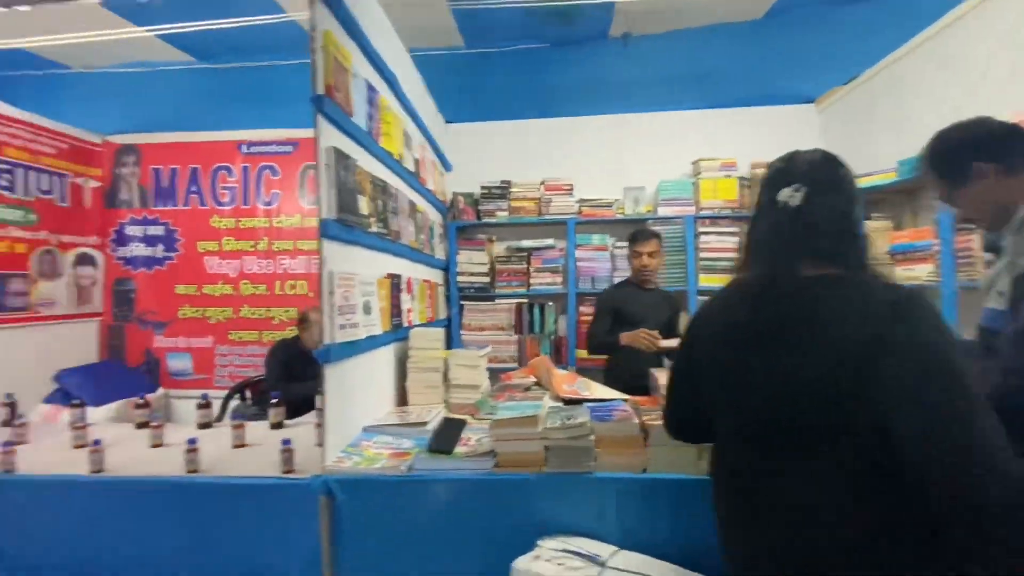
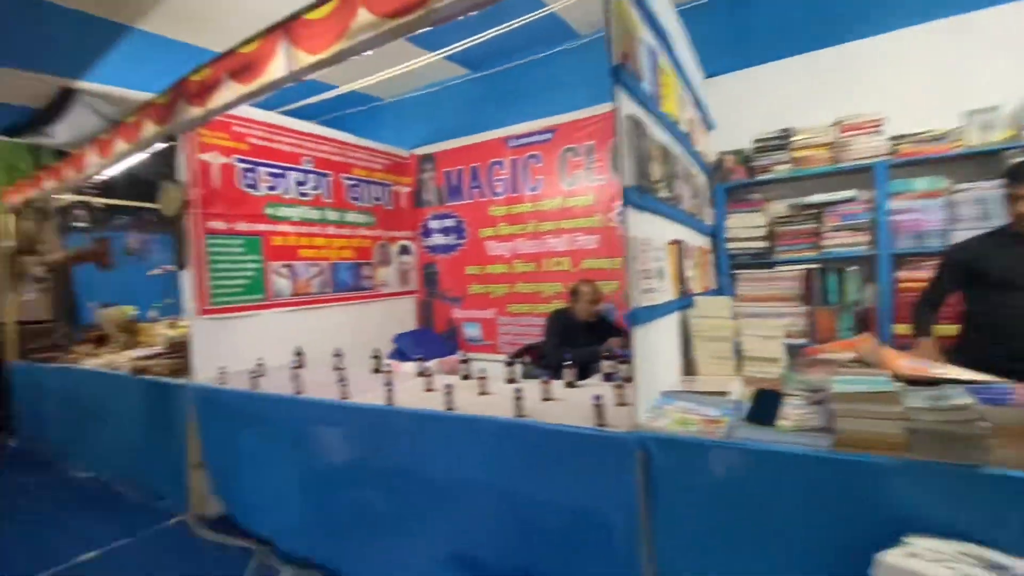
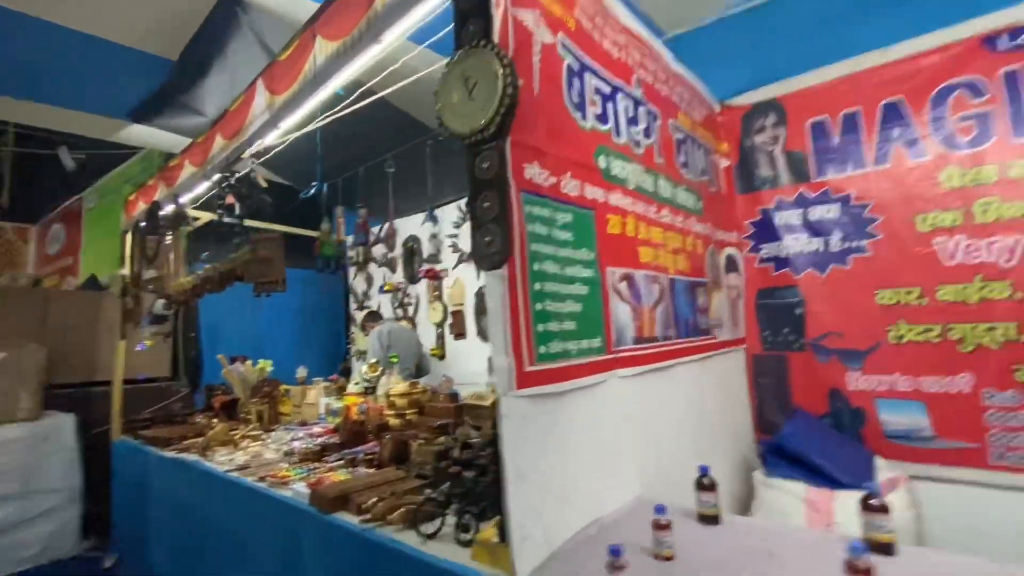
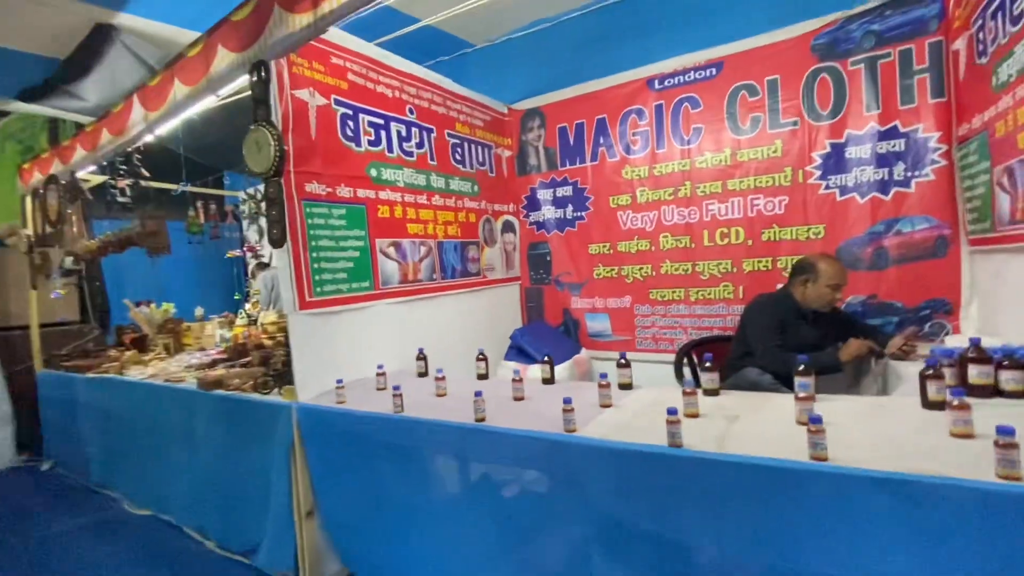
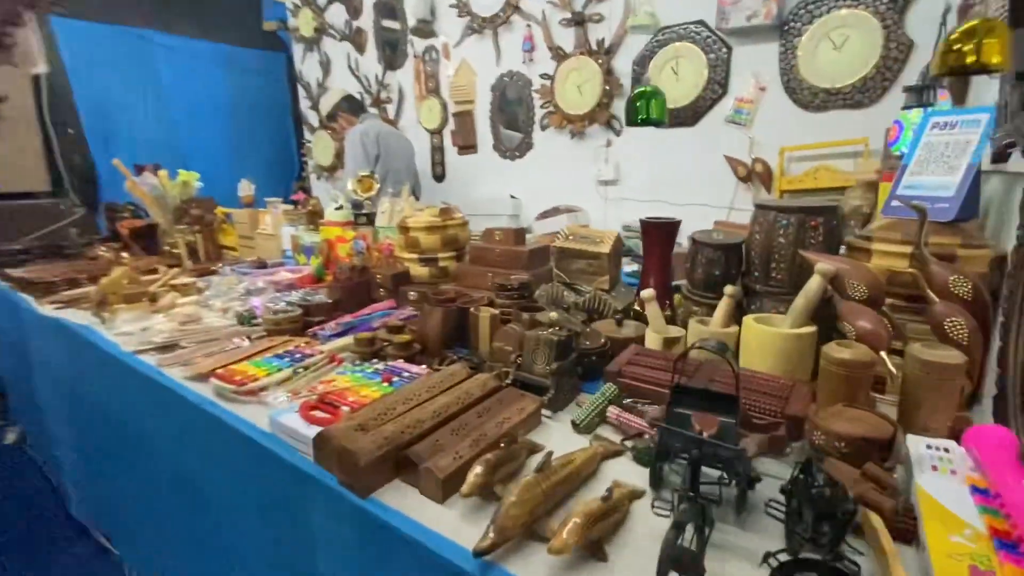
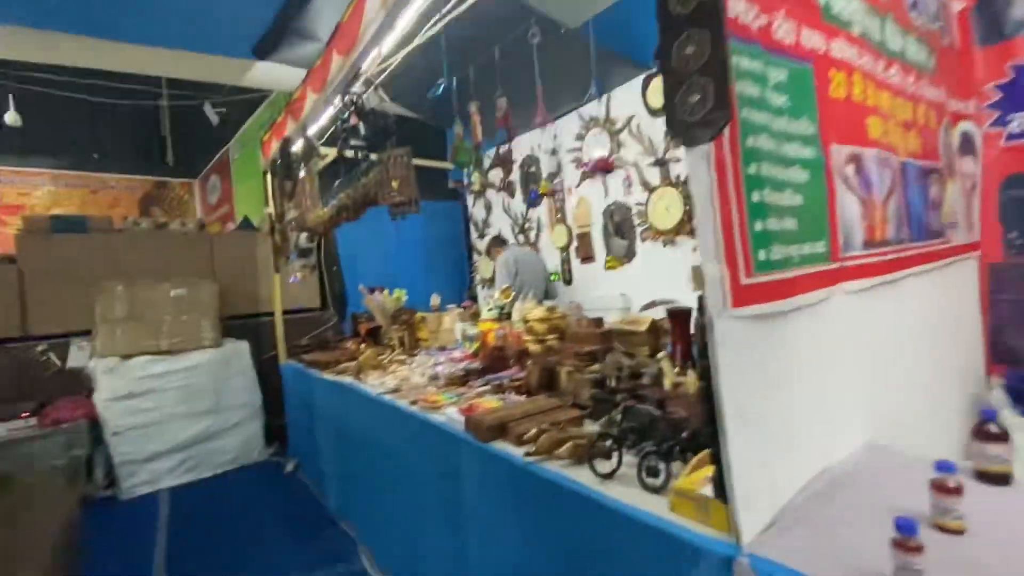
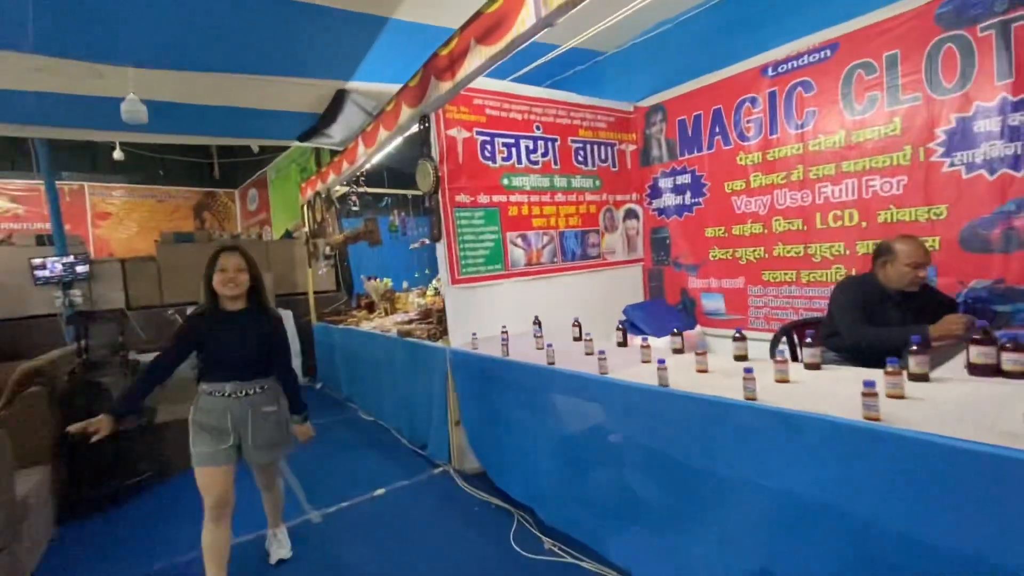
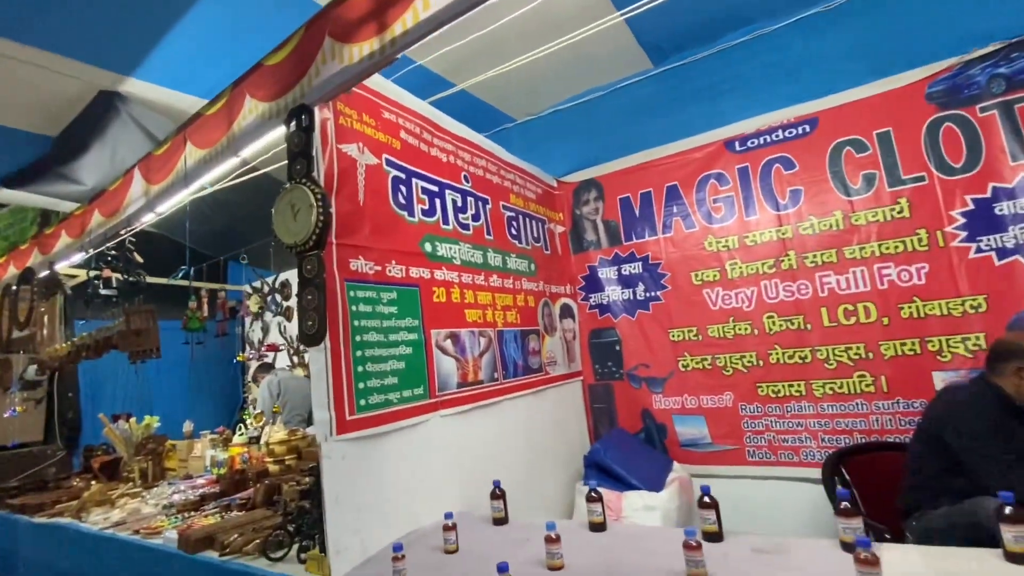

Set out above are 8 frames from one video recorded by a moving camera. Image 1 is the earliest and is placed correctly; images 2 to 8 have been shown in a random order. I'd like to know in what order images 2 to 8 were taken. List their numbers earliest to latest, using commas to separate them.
2, 7, 4, 8, 3, 6, 5
